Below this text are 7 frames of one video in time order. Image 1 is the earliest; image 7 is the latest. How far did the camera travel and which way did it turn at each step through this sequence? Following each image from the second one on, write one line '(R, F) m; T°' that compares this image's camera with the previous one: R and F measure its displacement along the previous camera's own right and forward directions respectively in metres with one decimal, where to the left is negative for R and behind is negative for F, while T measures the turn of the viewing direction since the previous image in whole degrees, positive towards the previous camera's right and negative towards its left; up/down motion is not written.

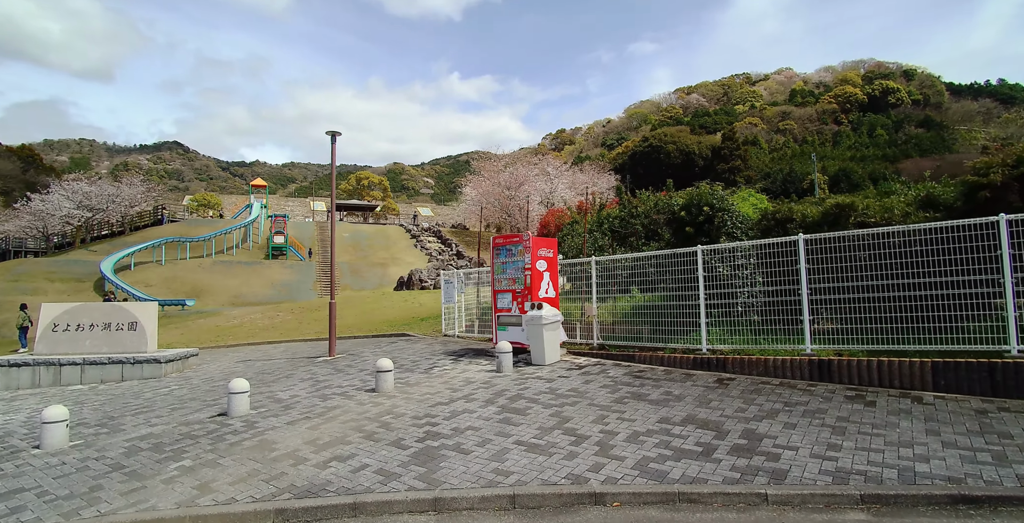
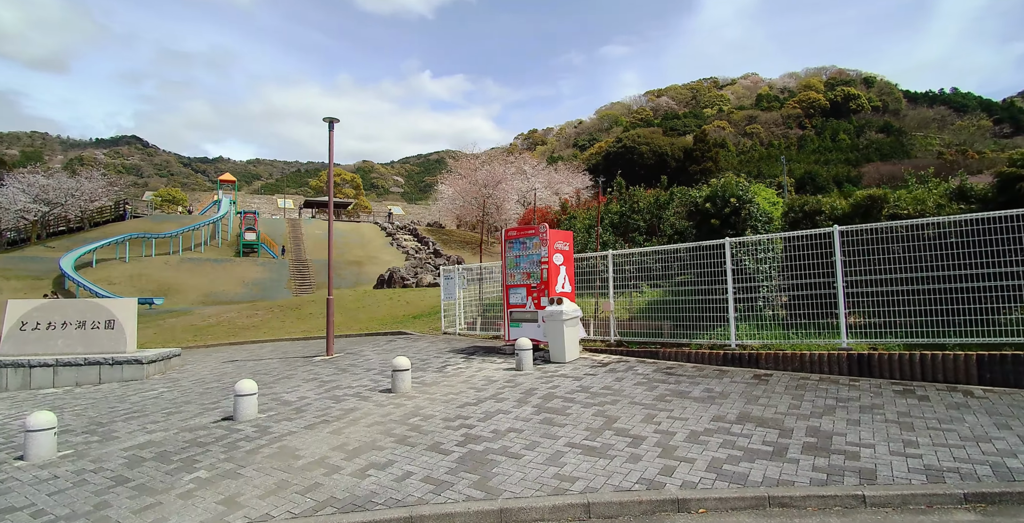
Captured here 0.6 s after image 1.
(-0.8, +0.4) m; +3°
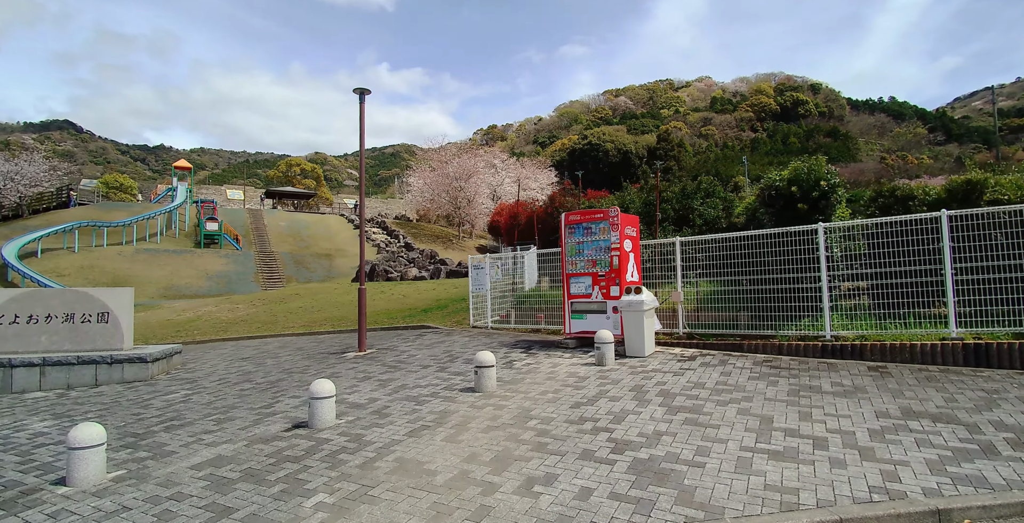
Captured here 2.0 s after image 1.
(-1.8, +0.8) m; +5°
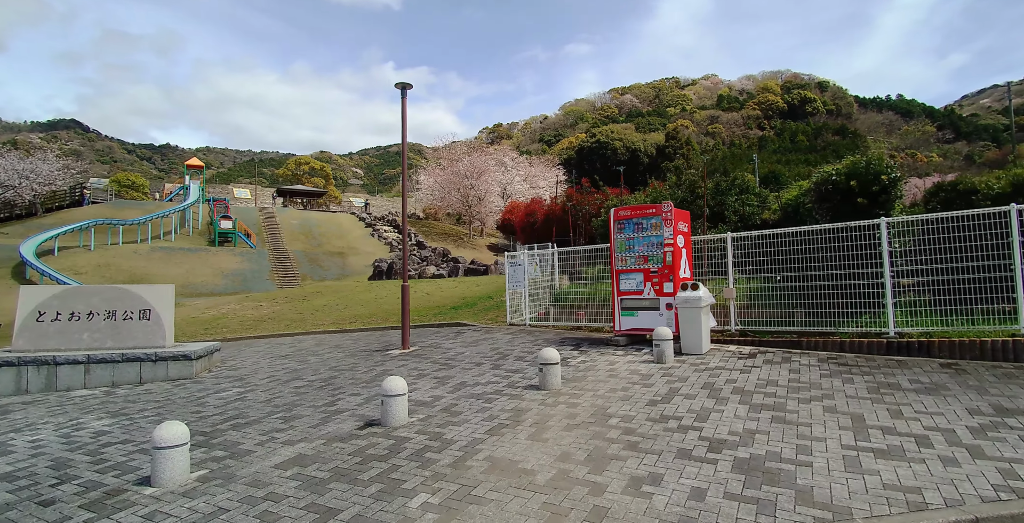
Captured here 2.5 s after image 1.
(-0.8, +0.1) m; 0°
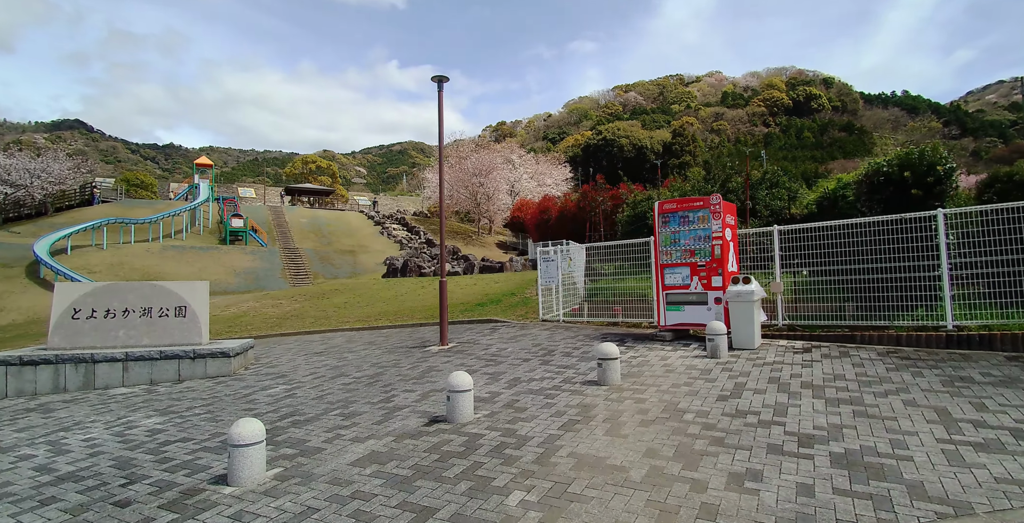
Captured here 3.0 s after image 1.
(-0.7, +0.1) m; 0°
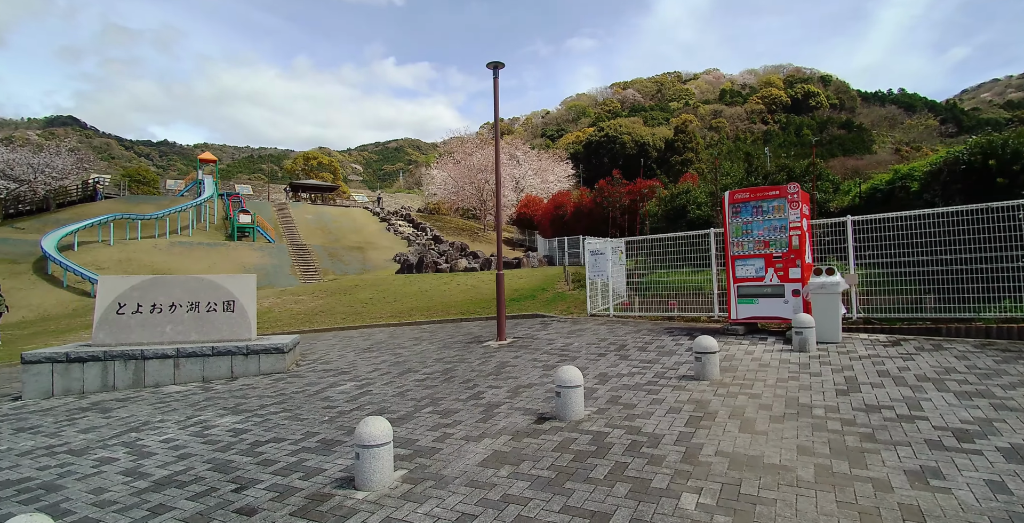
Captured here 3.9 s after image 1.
(-1.1, +0.3) m; +1°
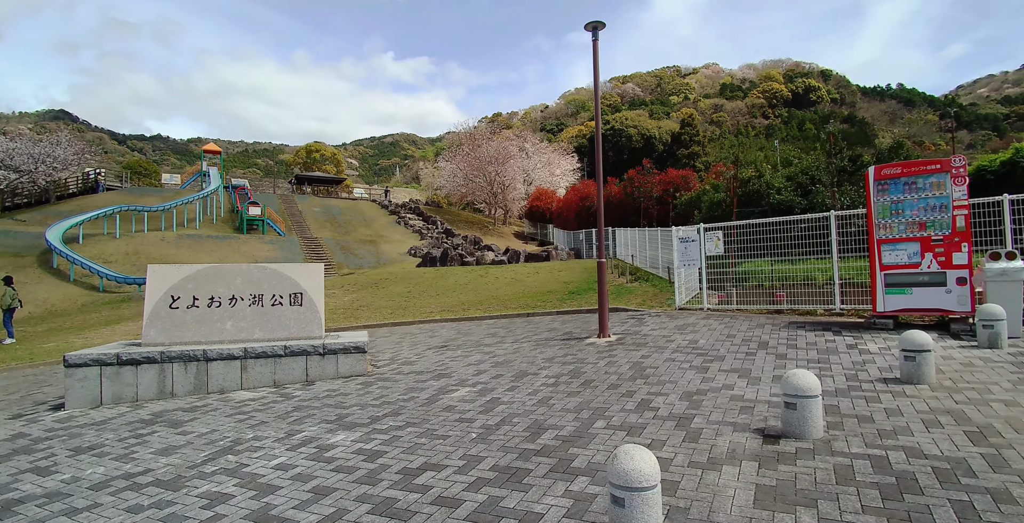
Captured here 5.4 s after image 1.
(-1.7, +1.0) m; +1°
